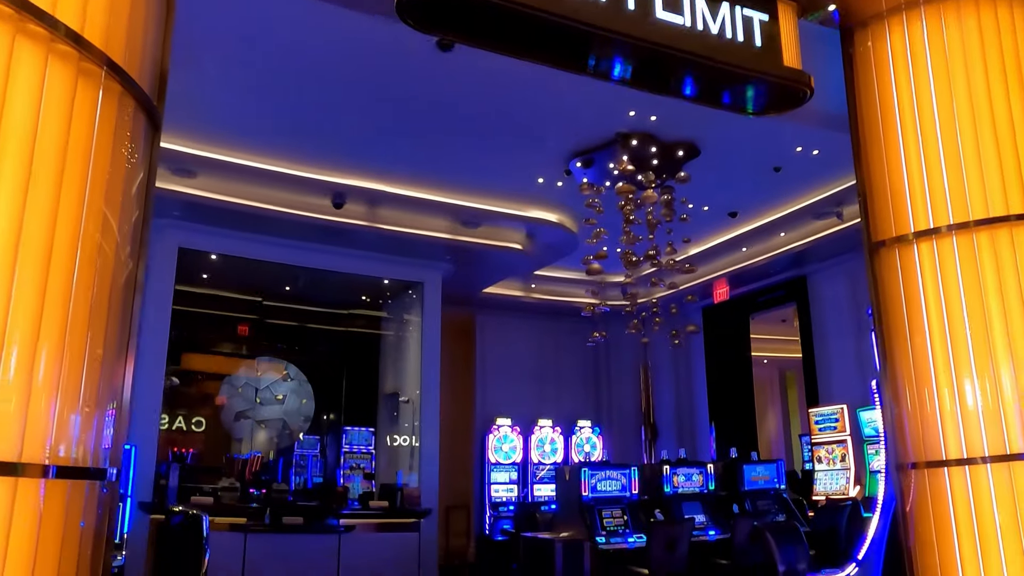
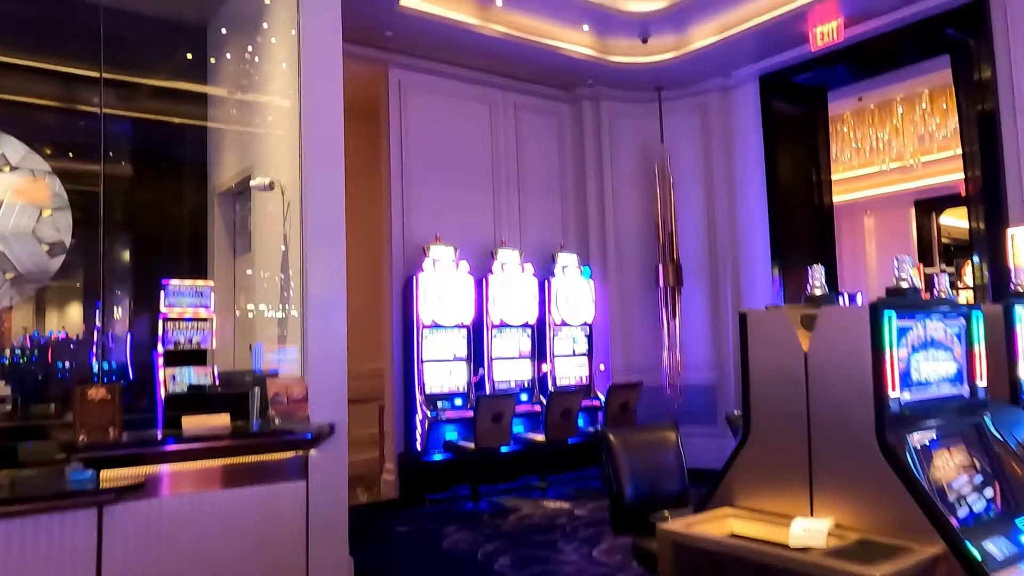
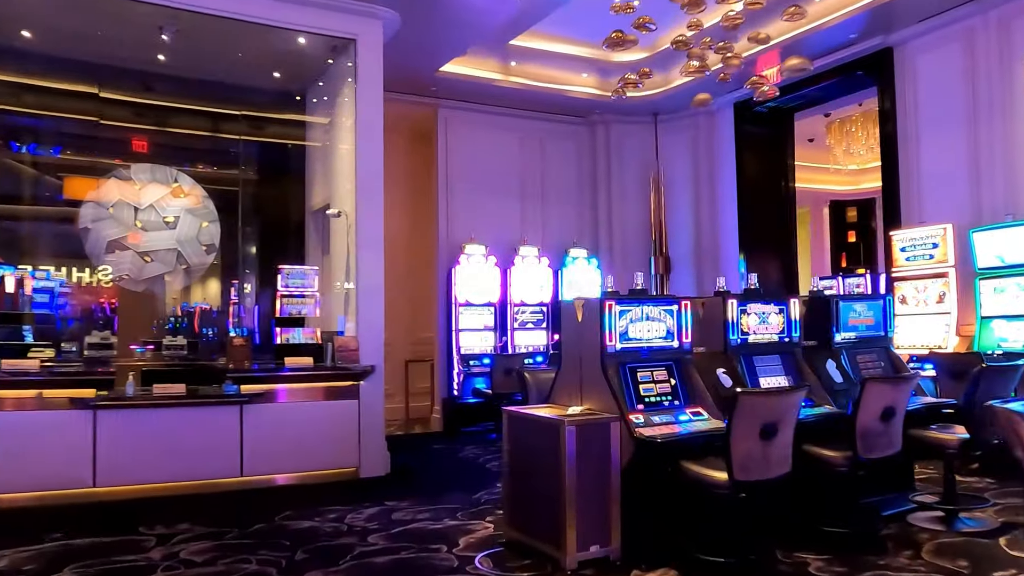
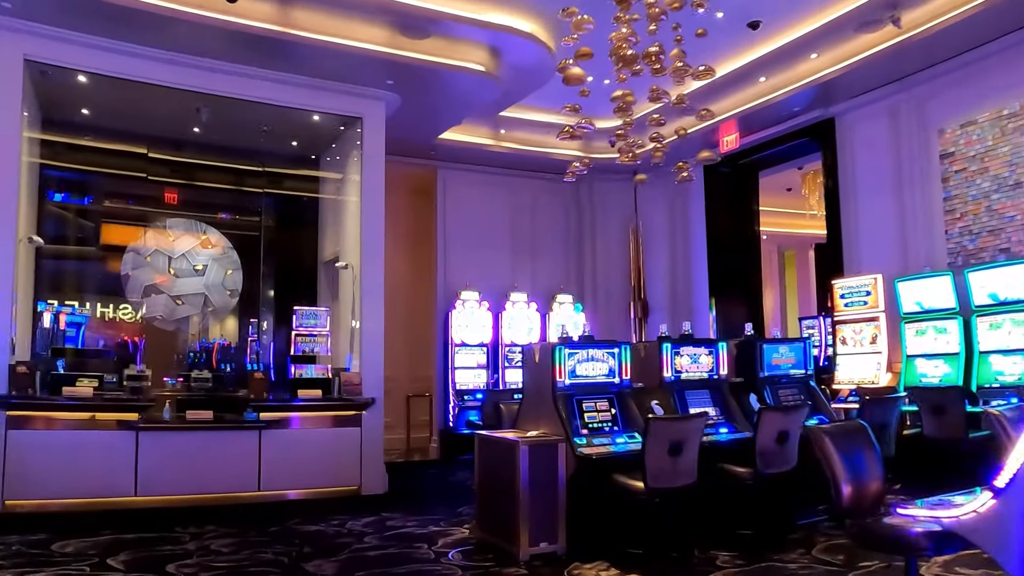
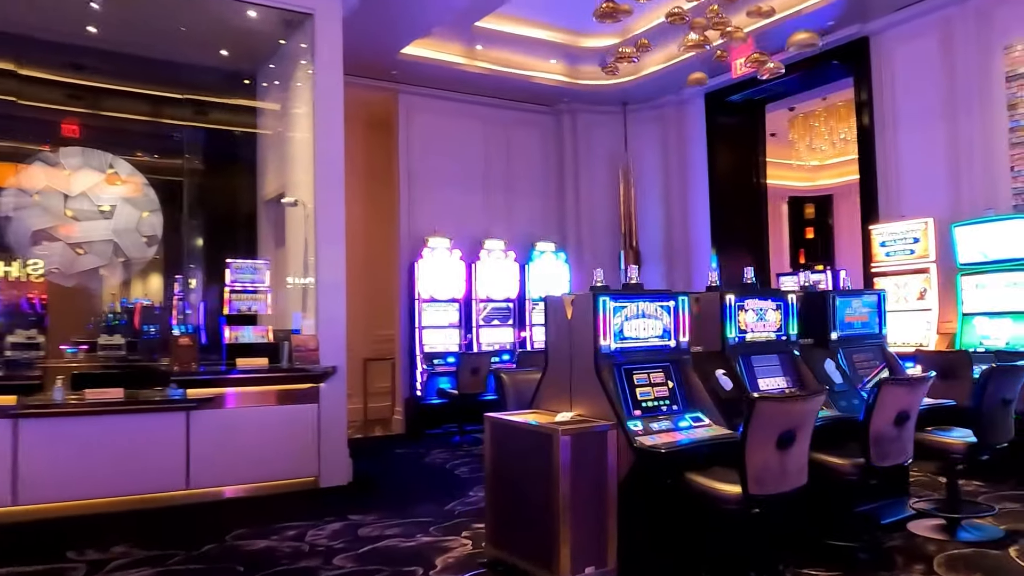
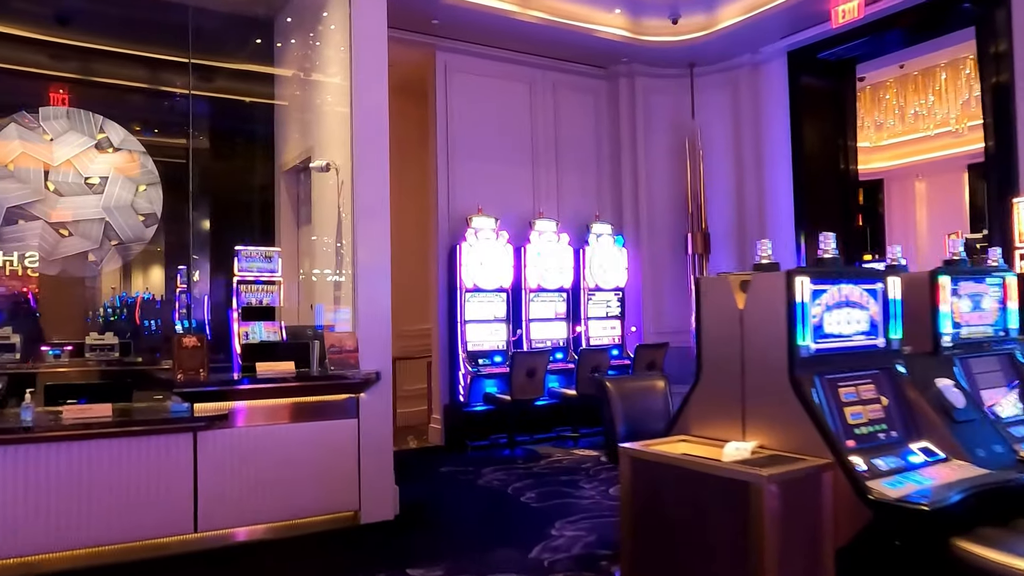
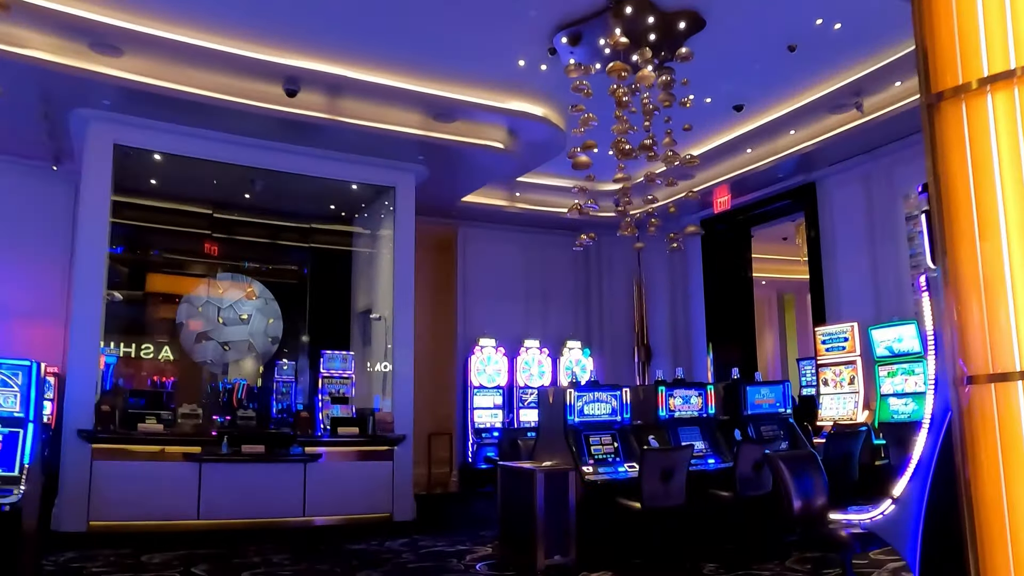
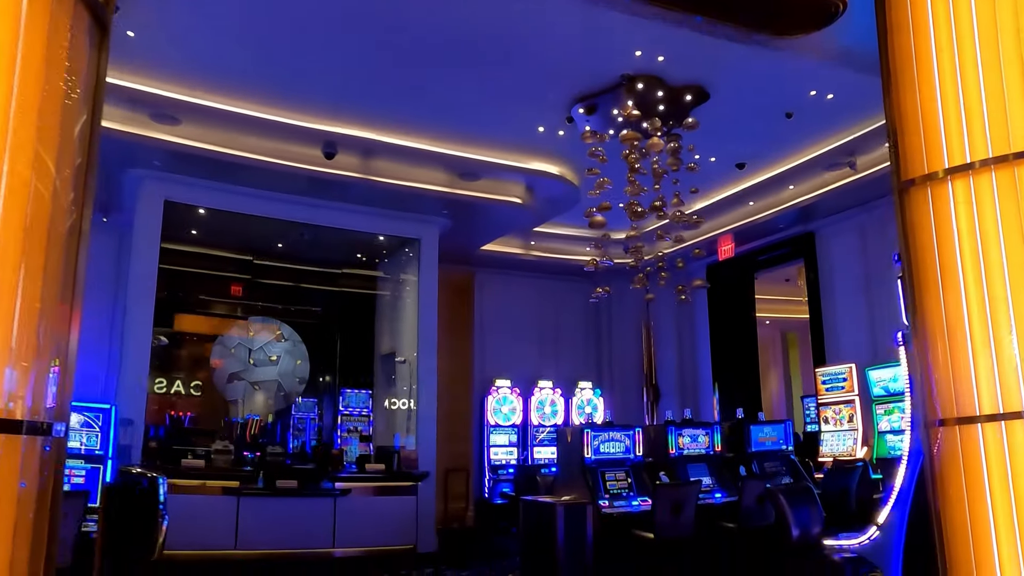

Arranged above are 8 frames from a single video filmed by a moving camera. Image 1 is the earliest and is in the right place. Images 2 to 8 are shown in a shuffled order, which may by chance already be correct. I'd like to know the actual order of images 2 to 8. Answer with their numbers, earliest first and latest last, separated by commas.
8, 7, 4, 3, 5, 6, 2
